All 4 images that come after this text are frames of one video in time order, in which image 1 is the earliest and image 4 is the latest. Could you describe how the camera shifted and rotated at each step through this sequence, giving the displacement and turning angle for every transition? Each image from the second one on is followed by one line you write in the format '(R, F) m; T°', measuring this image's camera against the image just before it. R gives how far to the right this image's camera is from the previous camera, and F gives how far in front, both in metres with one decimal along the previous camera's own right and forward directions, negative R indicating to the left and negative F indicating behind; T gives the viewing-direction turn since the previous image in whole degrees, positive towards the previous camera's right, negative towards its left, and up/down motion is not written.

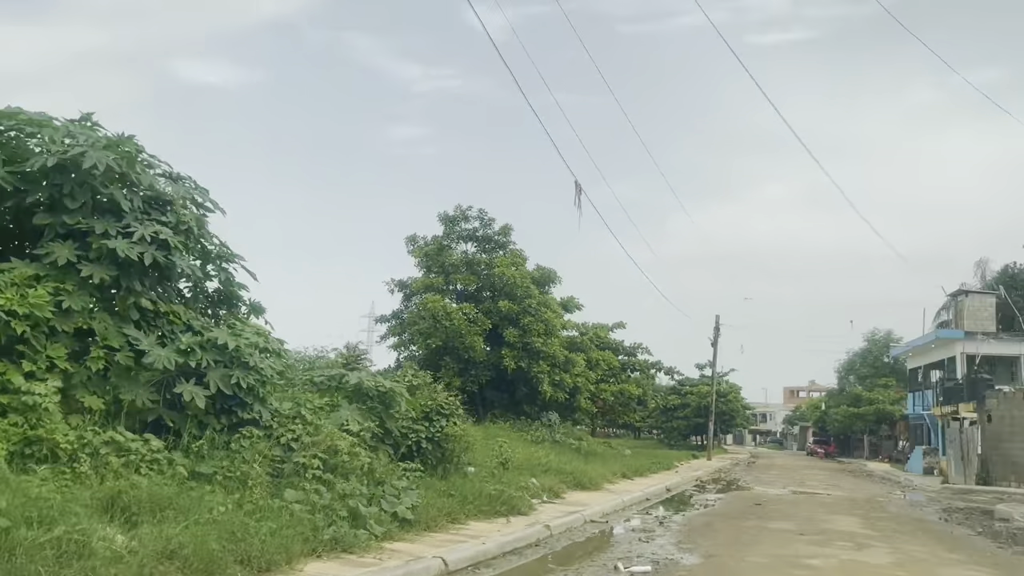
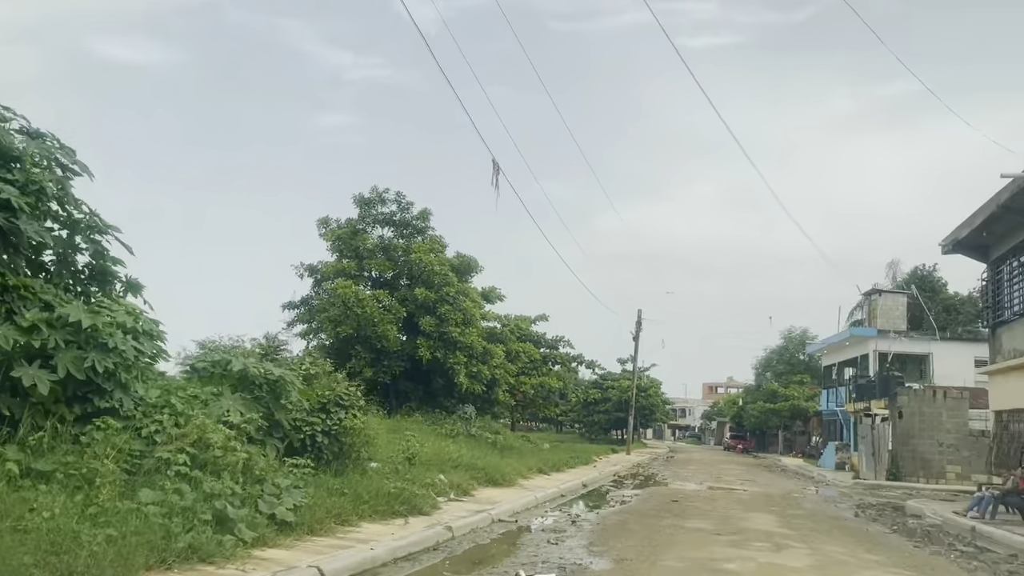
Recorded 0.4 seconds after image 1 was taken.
(+0.2, +0.8) m; +5°
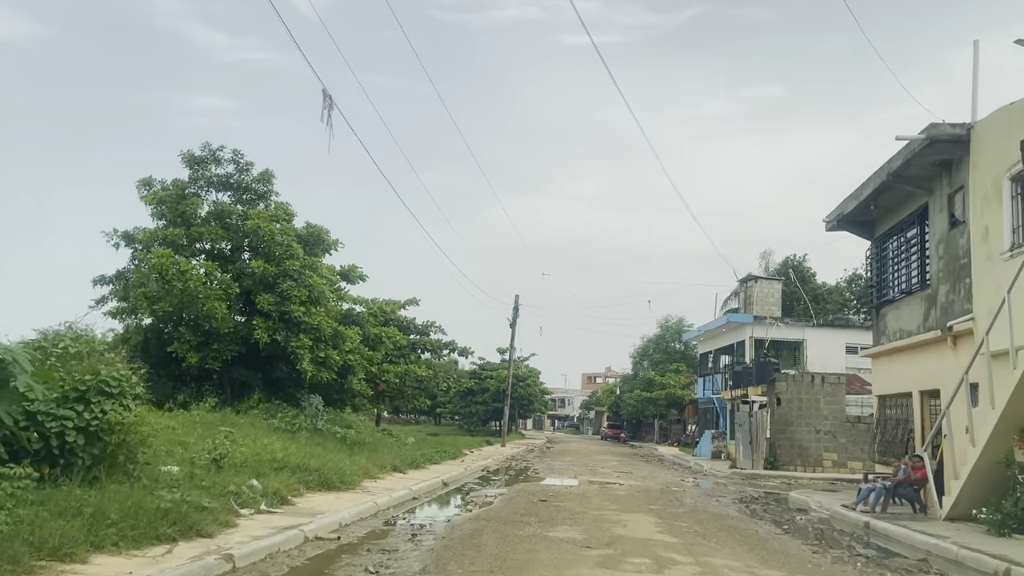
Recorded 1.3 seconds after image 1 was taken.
(+0.6, +2.1) m; +8°
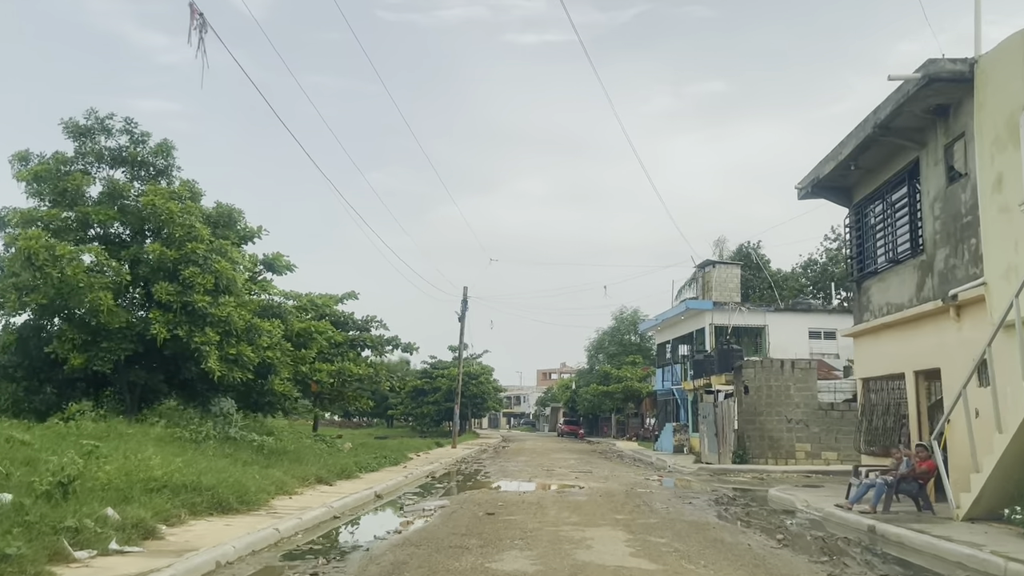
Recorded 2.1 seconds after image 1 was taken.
(+0.2, +2.1) m; +3°
